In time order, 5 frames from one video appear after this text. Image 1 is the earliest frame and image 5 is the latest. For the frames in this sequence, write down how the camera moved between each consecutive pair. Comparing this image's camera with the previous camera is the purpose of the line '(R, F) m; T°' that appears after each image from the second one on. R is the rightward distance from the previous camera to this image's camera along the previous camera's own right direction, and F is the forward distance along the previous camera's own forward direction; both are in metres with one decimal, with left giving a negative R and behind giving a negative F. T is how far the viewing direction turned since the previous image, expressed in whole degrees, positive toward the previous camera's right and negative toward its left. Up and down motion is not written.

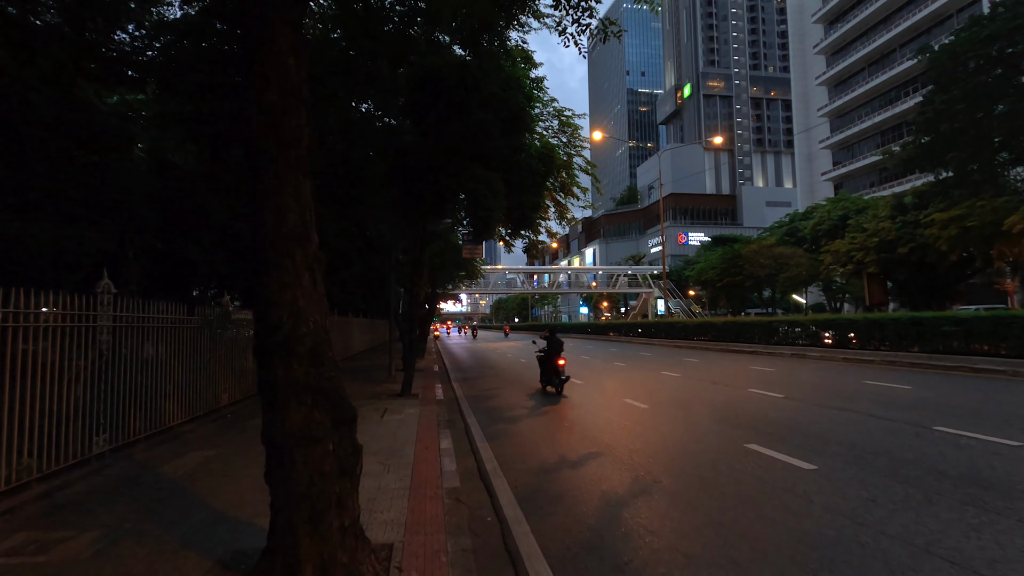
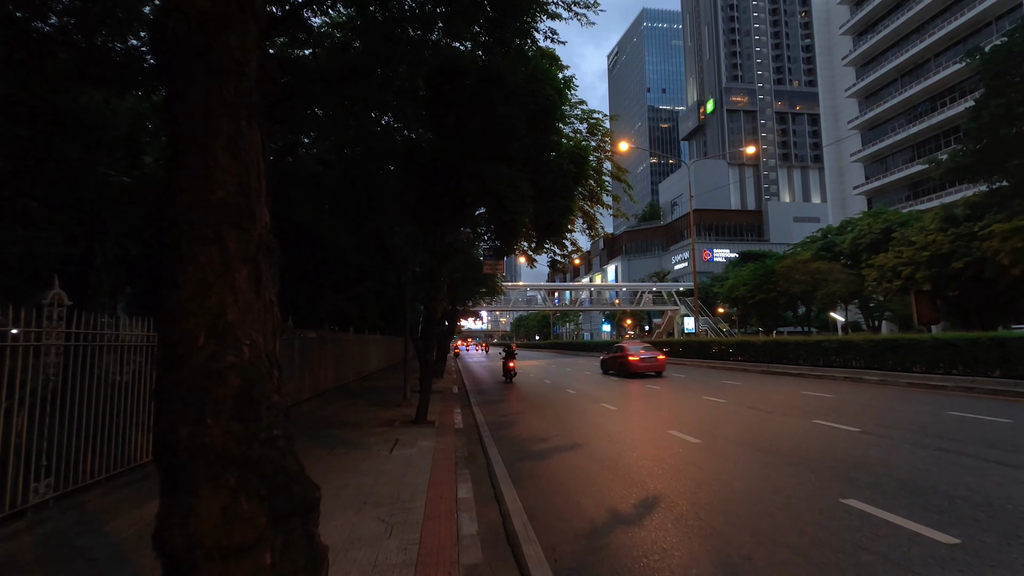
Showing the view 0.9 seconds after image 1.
(-0.2, +1.3) m; -2°
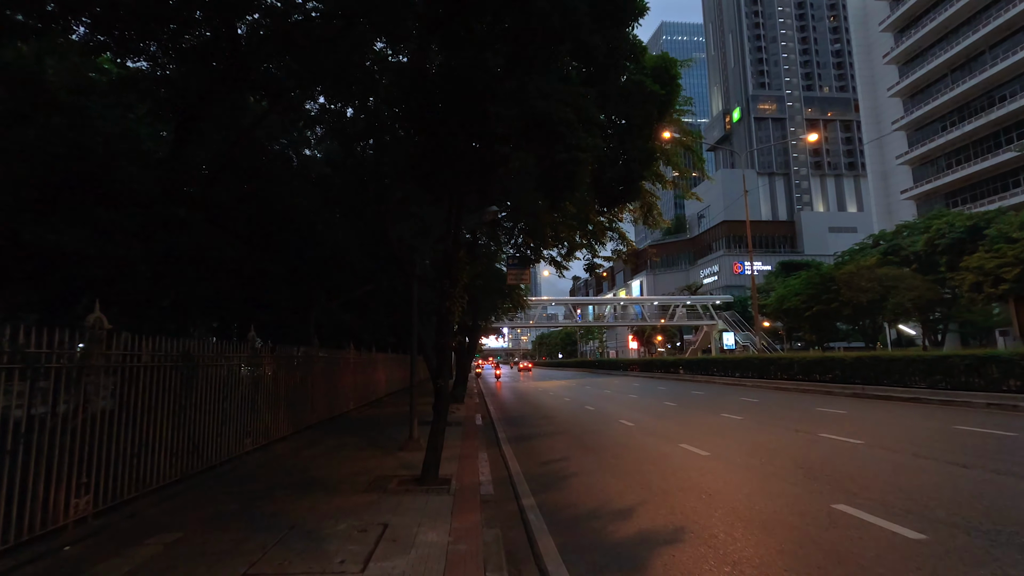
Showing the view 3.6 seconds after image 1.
(-0.5, +3.8) m; -2°
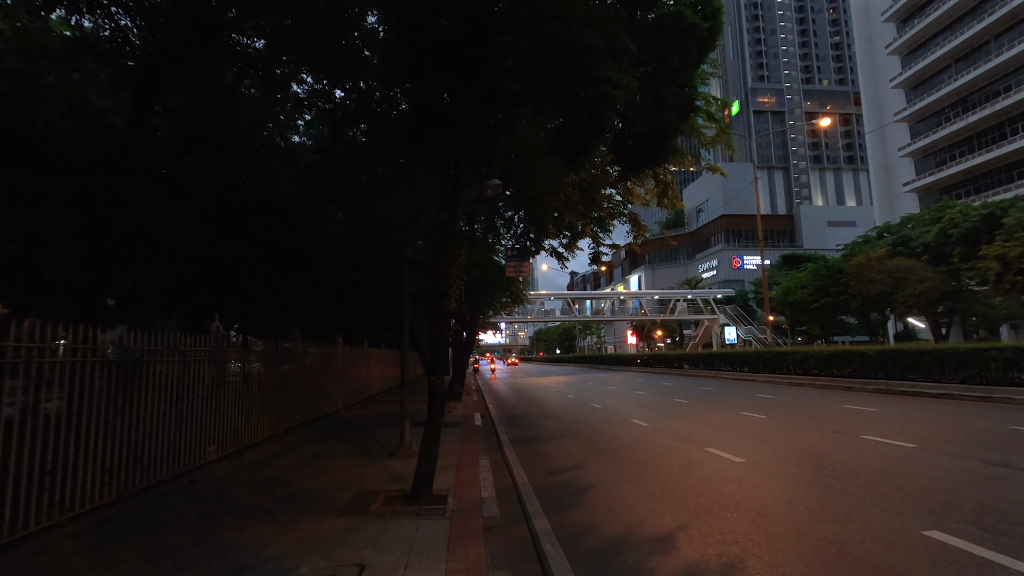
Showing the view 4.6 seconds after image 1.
(-0.1, +1.3) m; 0°
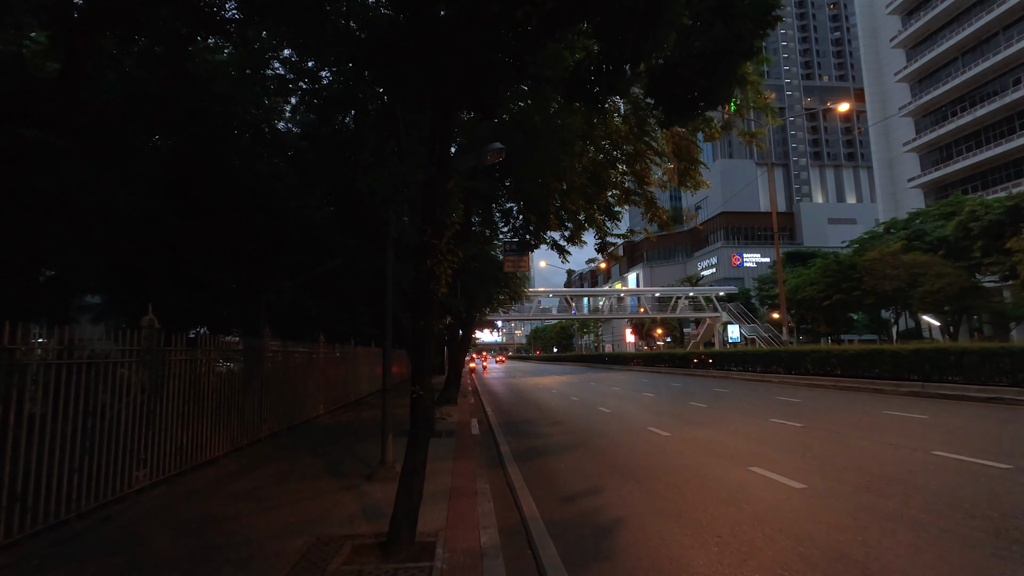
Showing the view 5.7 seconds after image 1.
(-0.1, +1.6) m; 0°
